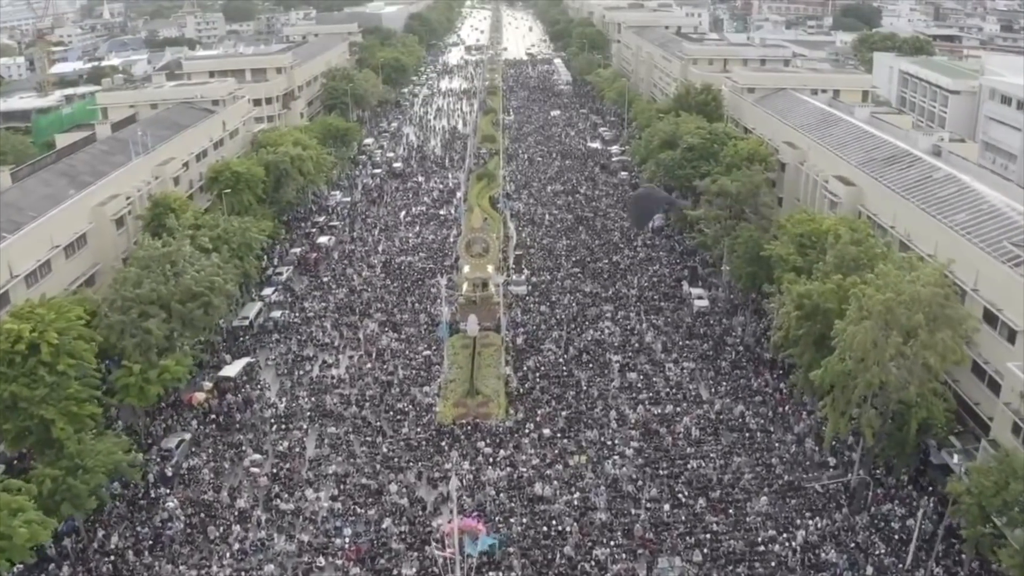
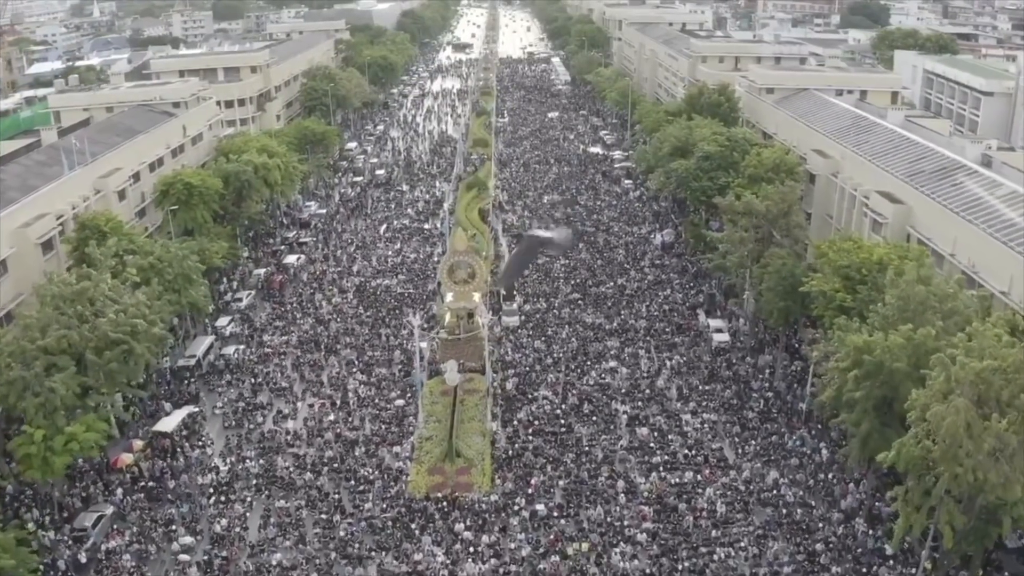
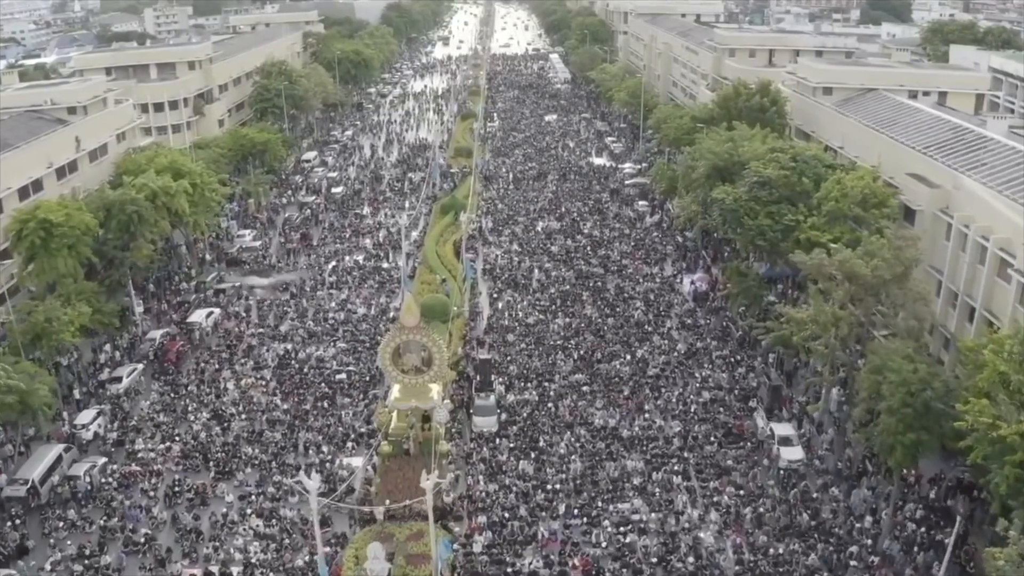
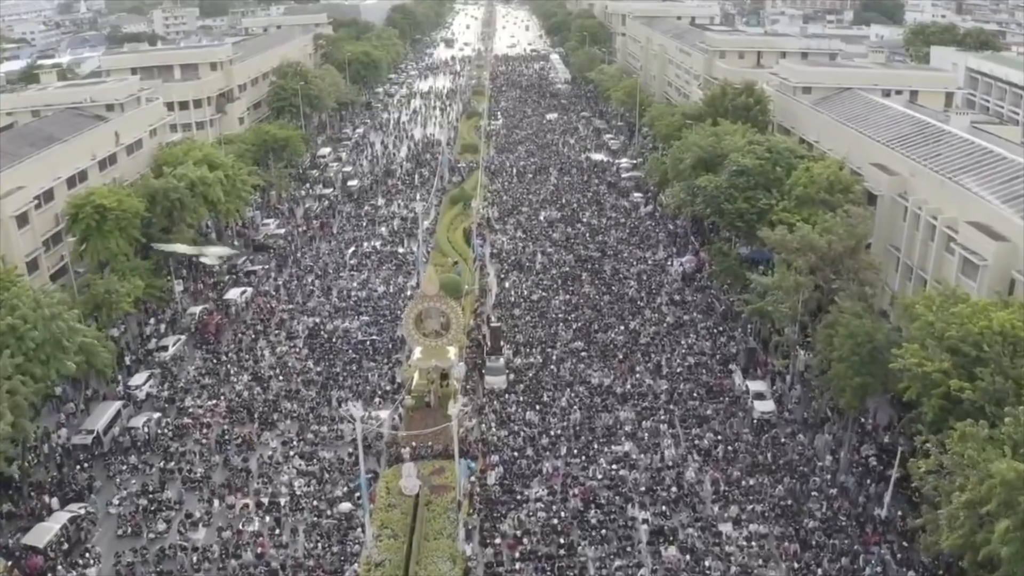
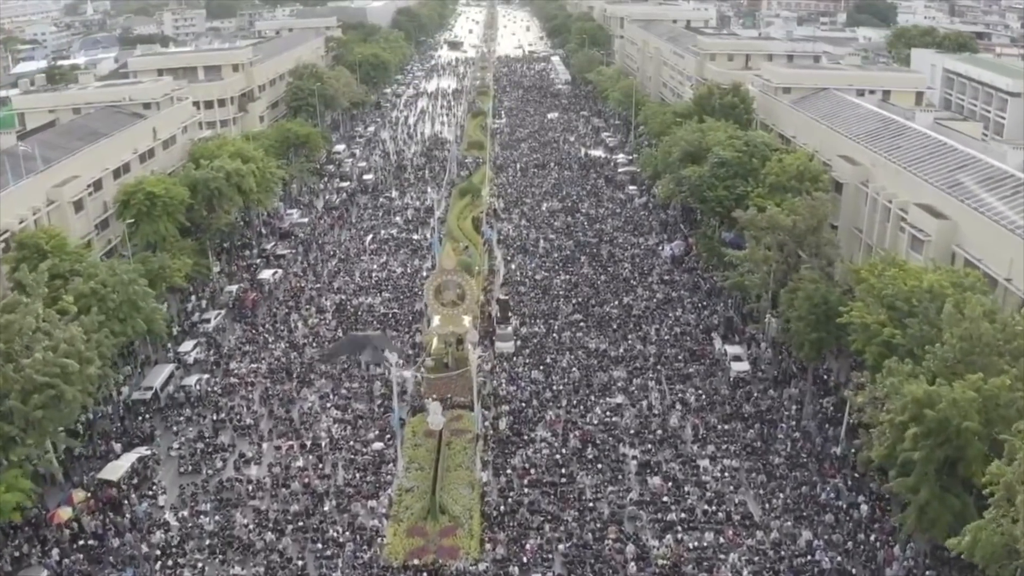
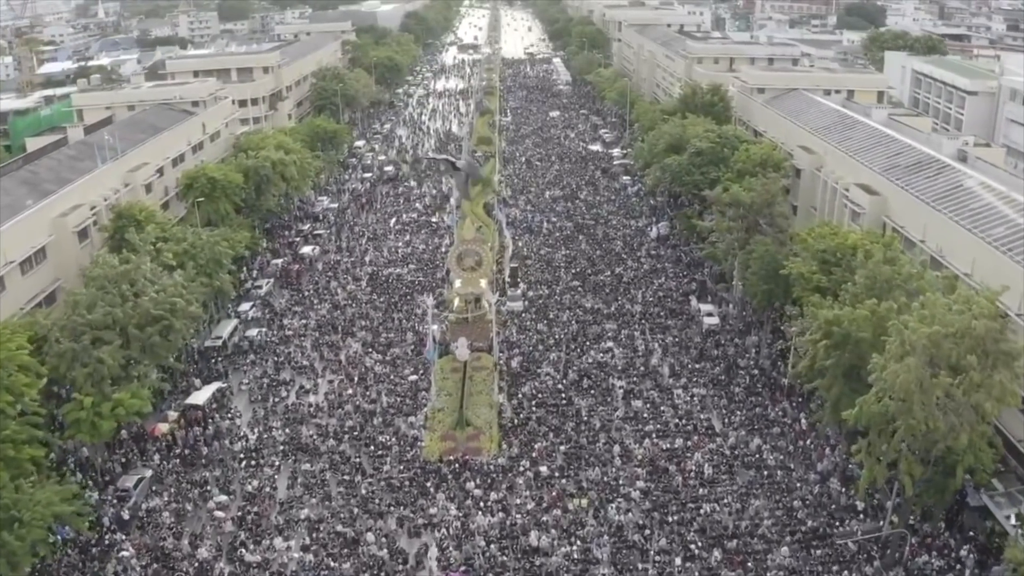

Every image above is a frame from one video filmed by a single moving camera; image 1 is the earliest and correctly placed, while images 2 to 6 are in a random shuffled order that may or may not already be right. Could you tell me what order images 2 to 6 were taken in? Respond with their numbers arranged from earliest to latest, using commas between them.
6, 2, 5, 4, 3
